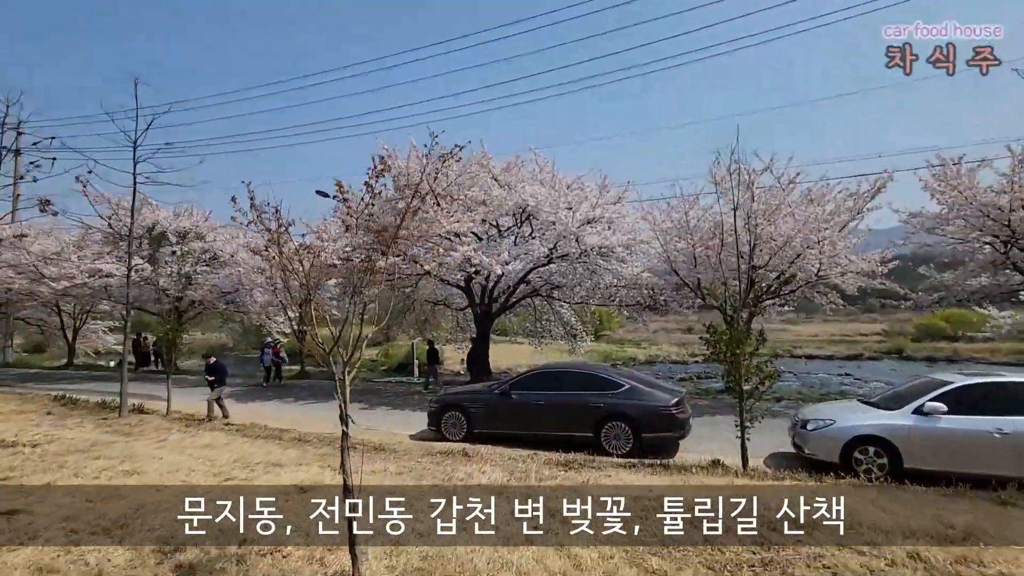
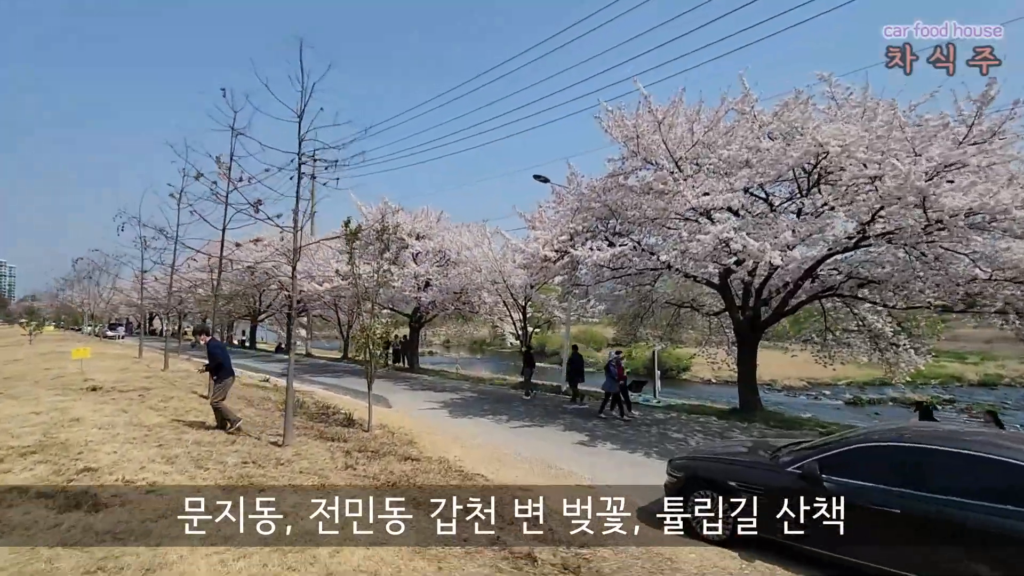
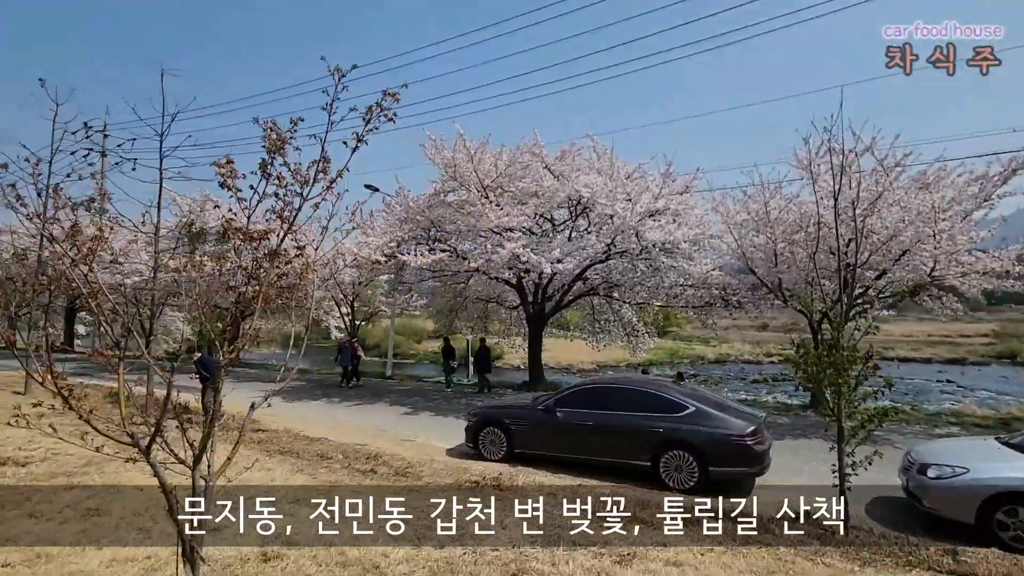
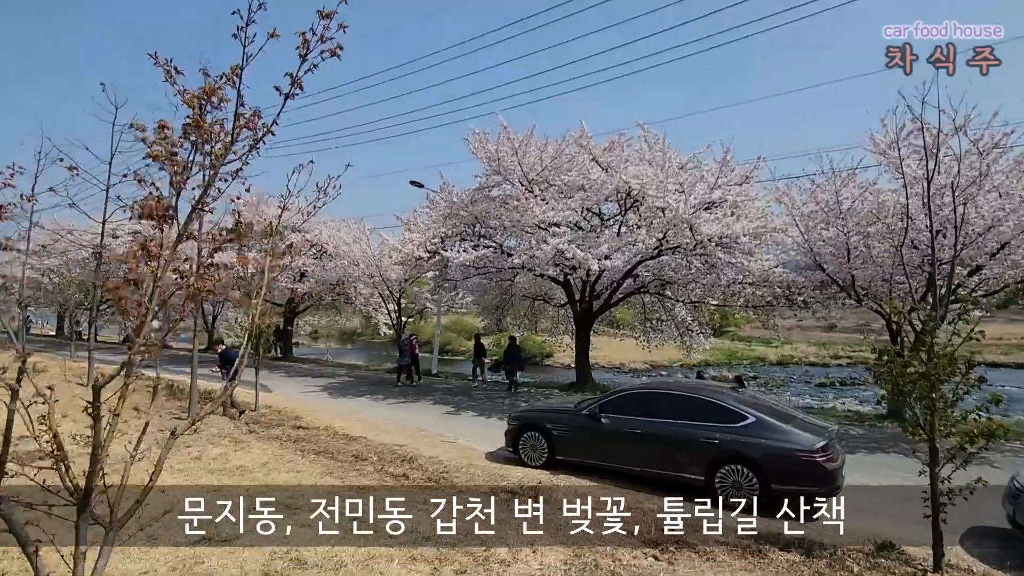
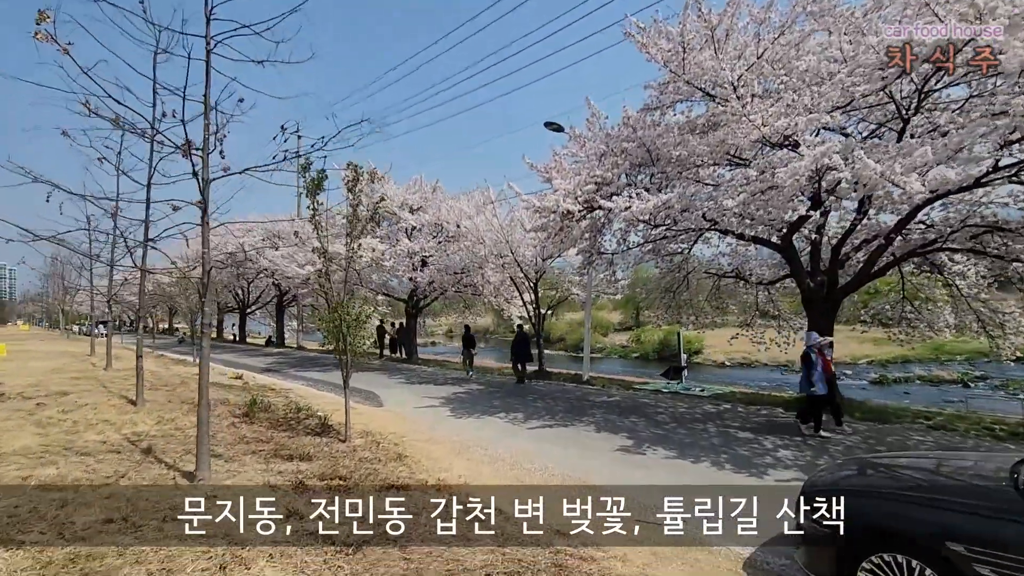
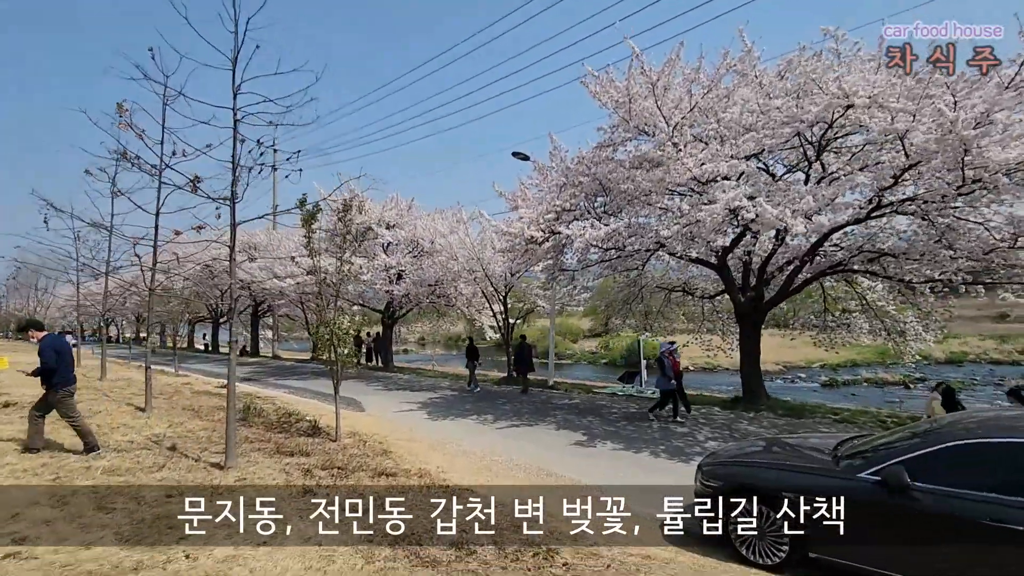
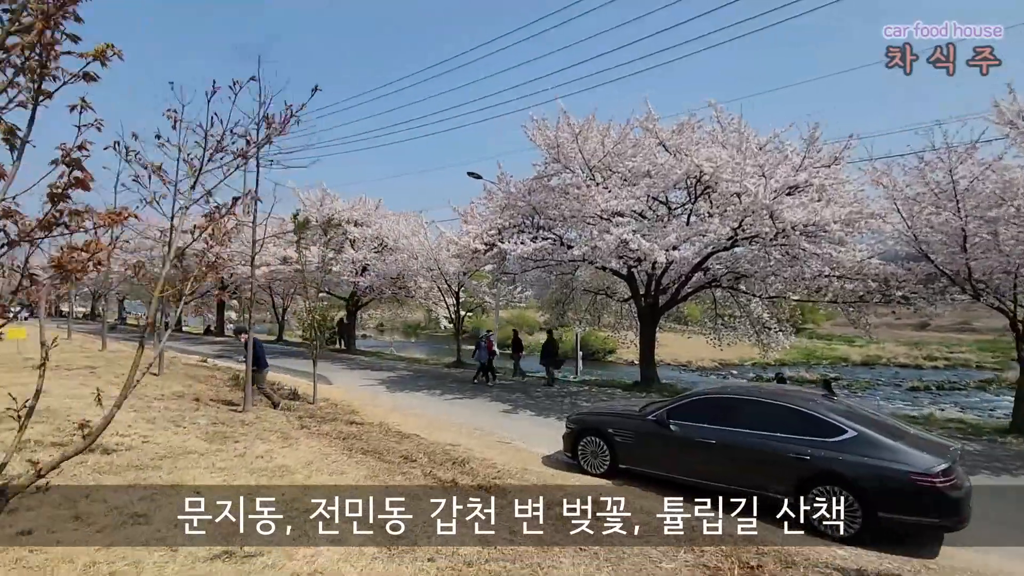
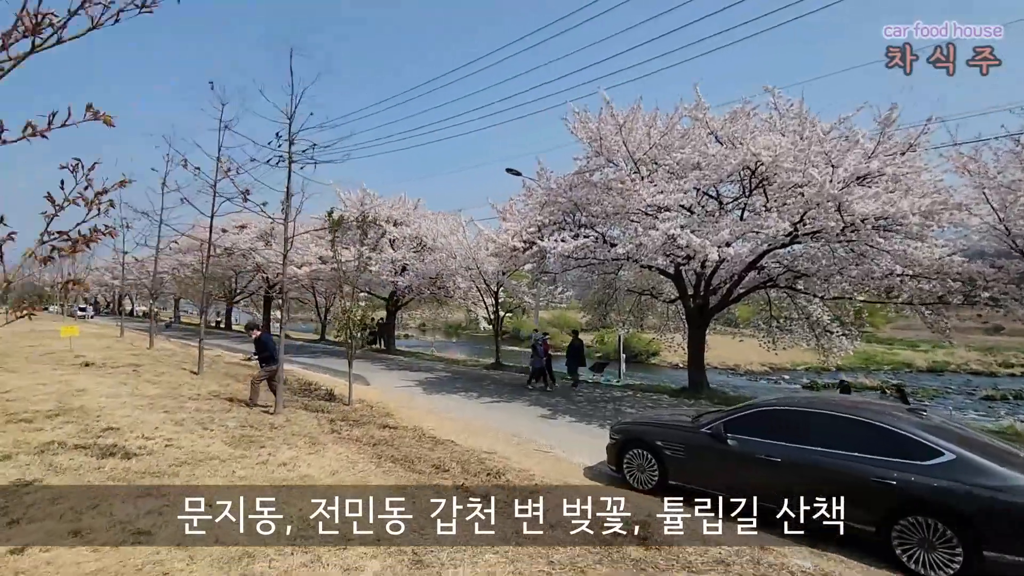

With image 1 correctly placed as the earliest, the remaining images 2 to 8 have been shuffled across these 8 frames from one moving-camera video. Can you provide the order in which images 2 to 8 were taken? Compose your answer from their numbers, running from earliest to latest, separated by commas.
3, 4, 7, 8, 2, 6, 5
